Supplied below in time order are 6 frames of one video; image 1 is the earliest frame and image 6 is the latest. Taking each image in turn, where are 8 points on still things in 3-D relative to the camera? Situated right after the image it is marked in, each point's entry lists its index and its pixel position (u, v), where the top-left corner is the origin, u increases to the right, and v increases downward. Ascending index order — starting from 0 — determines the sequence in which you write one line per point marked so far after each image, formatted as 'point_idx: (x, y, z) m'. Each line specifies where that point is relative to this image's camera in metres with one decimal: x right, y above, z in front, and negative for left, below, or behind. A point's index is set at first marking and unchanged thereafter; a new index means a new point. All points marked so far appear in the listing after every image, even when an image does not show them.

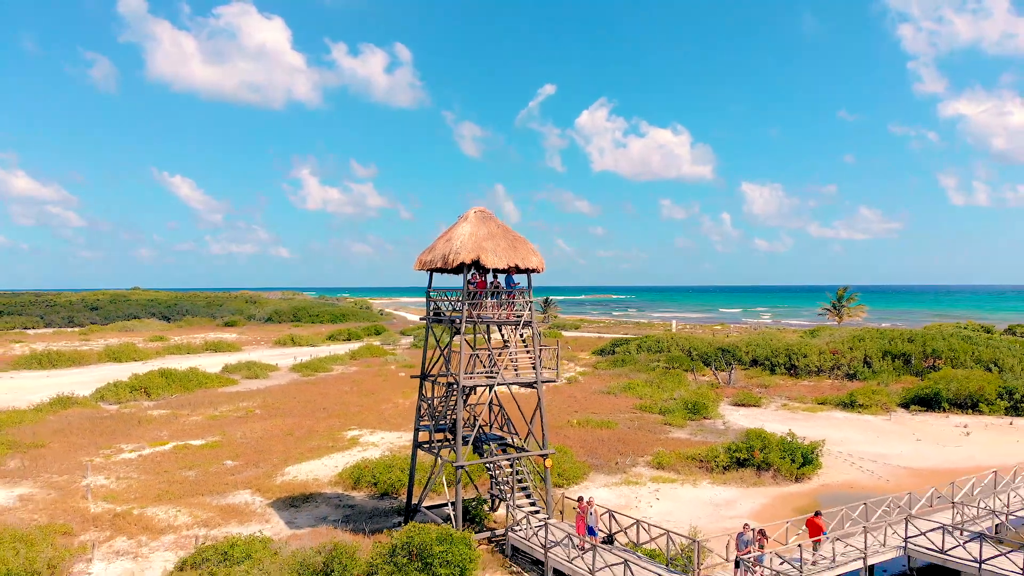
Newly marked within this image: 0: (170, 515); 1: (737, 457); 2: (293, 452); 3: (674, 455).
0: (-8.6, -5.7, +13.8) m
1: (+7.0, -5.3, +17.1) m
2: (-7.5, -5.6, +18.8) m
3: (+5.3, -5.4, +17.7) m
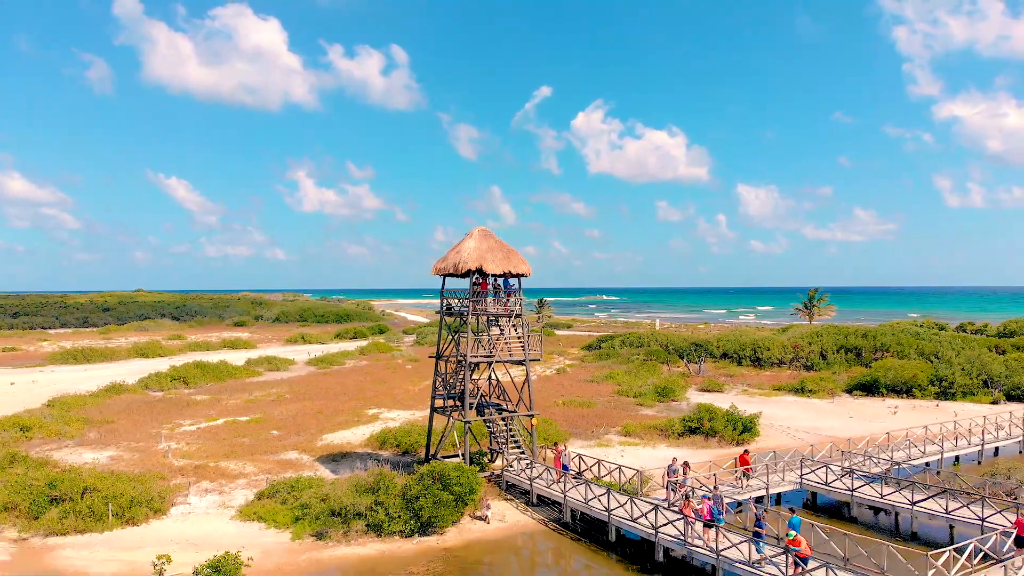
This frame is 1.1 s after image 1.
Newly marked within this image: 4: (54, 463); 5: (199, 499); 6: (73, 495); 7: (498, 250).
0: (-8.8, -5.7, +17.5) m
1: (+6.8, -5.3, +21.0) m
2: (-7.7, -5.7, +22.6) m
3: (+5.1, -5.5, +21.6) m
4: (-14.8, -5.6, +17.6) m
5: (-8.8, -5.9, +15.4) m
6: (-11.8, -5.6, +14.7) m
7: (-0.5, +1.2, +18.0) m
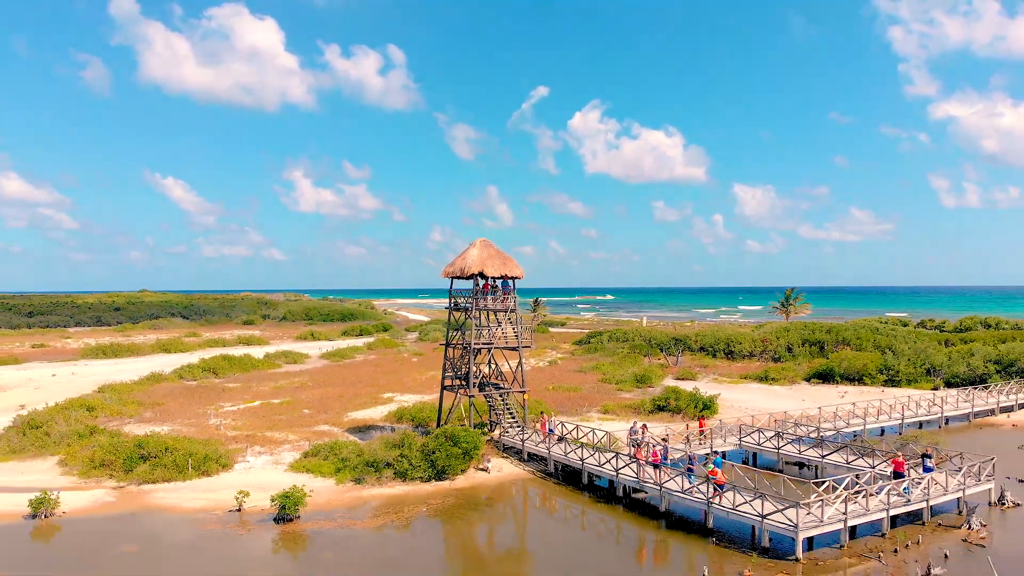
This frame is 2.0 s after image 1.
0: (-8.9, -5.7, +21.2) m
1: (+6.7, -5.3, +24.7) m
2: (-7.9, -5.7, +26.3) m
3: (+4.9, -5.4, +25.3) m
4: (-14.9, -5.6, +21.2) m
5: (-9.0, -5.9, +19.0) m
6: (-12.0, -5.6, +18.4) m
7: (-0.6, +1.2, +21.7) m
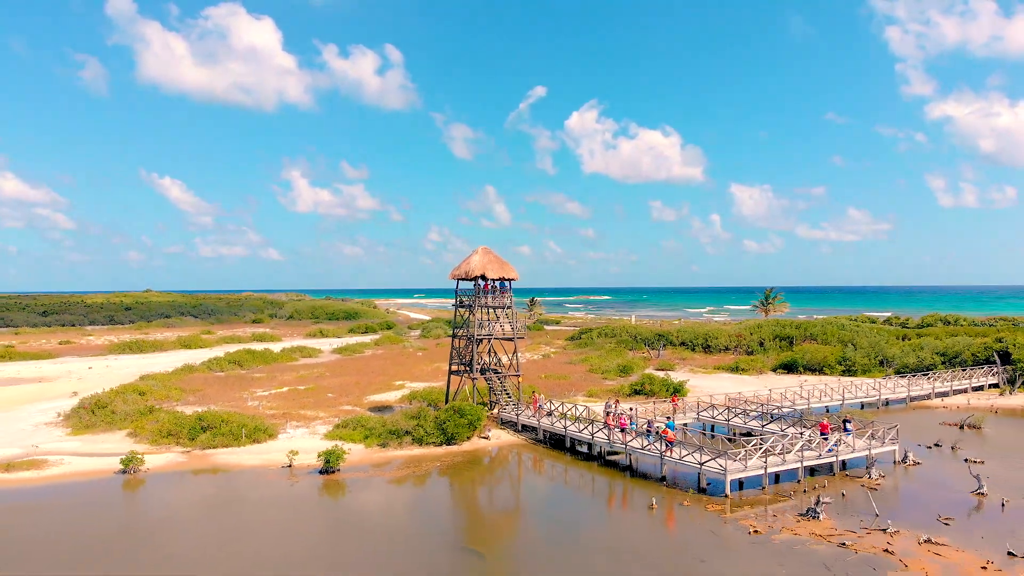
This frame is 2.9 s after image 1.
0: (-9.1, -5.8, +24.9) m
1: (+6.5, -5.3, +28.5) m
2: (-8.1, -5.7, +30.0) m
3: (+4.7, -5.4, +29.1) m
4: (-15.1, -5.7, +25.0) m
5: (-9.1, -6.0, +22.8) m
6: (-12.1, -5.6, +22.1) m
7: (-0.8, +1.2, +25.5) m
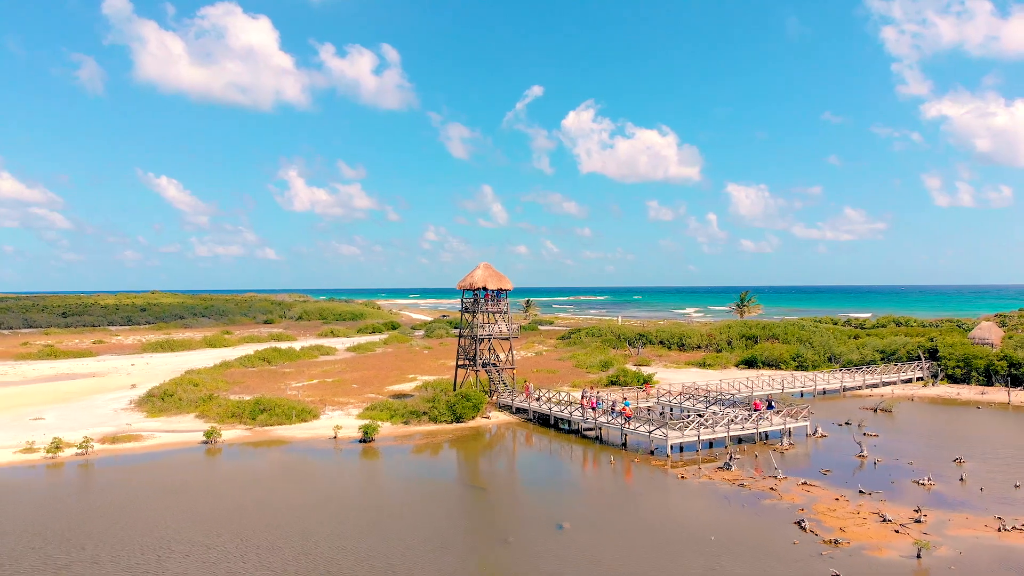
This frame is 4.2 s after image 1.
0: (-9.3, -6.2, +30.3) m
1: (+6.2, -5.8, +34.0) m
2: (-8.4, -6.2, +35.4) m
3: (+4.5, -5.9, +34.6) m
4: (-15.3, -6.2, +30.3) m
5: (-9.4, -6.5, +28.2) m
6: (-12.3, -6.1, +27.4) m
7: (-1.0, +0.8, +30.9) m
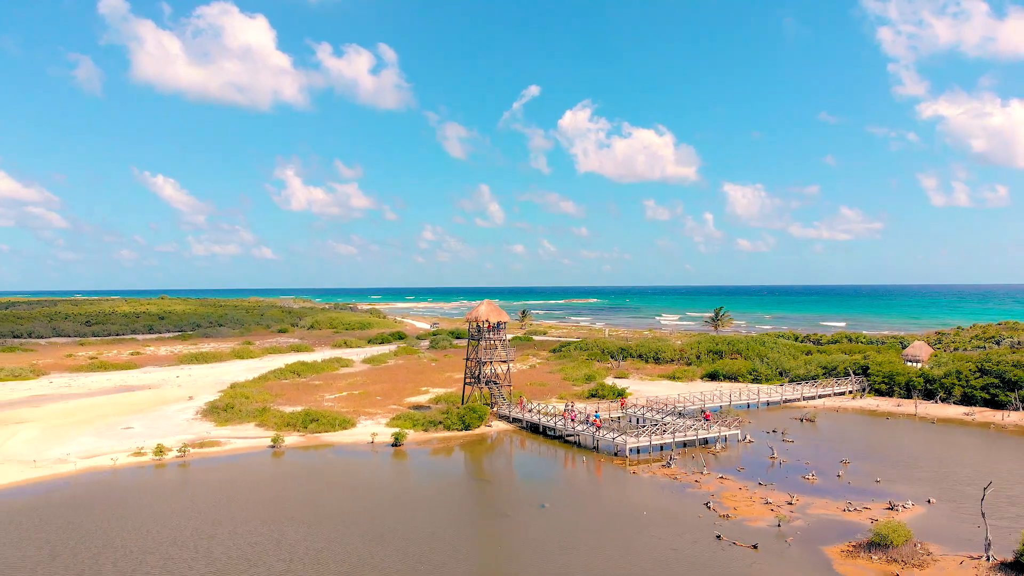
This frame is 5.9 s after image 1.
0: (-9.5, -8.4, +37.3) m
1: (+6.0, -8.0, +41.0) m
2: (-8.6, -8.4, +42.4) m
3: (+4.3, -8.1, +41.6) m
4: (-15.5, -8.3, +37.2) m
5: (-9.5, -8.6, +35.1) m
6: (-12.5, -8.3, +34.4) m
7: (-1.2, -1.4, +37.9) m
